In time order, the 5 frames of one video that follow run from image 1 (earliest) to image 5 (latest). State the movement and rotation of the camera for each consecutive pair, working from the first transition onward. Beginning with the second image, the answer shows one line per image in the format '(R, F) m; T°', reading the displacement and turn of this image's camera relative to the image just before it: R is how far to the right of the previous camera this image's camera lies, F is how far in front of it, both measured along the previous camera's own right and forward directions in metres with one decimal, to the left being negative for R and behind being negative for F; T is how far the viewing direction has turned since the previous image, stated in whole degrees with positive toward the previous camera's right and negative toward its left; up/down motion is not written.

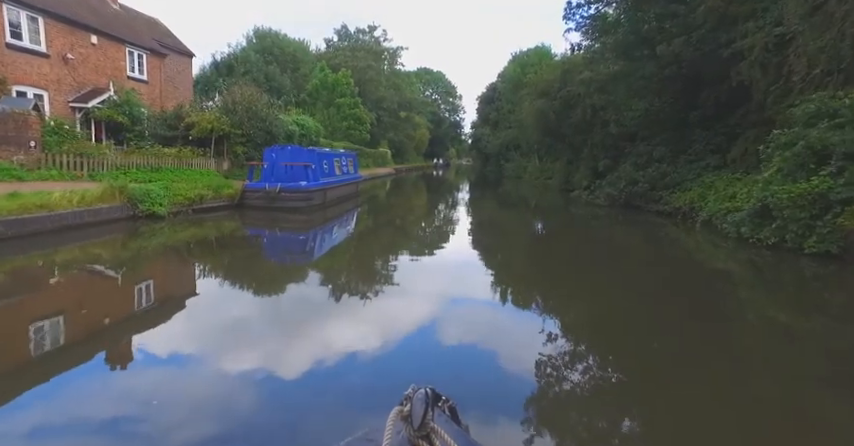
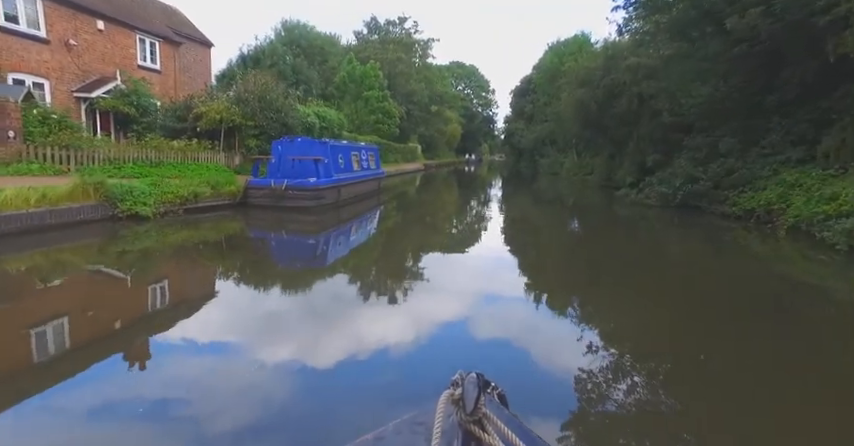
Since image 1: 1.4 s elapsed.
(0.0, +0.5) m; -4°
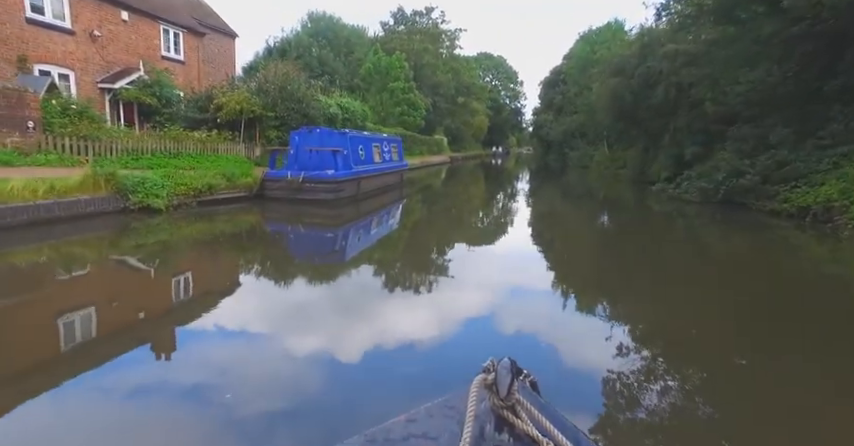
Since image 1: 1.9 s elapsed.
(0.0, +0.2) m; -3°
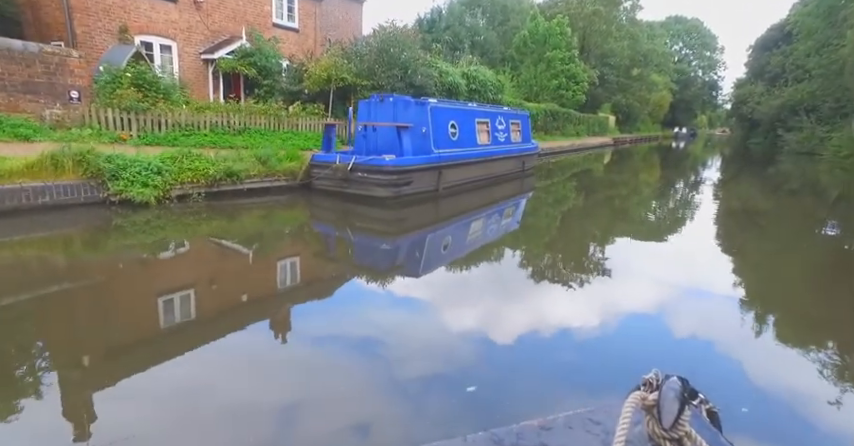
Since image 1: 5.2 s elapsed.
(+0.3, +1.0) m; -19°
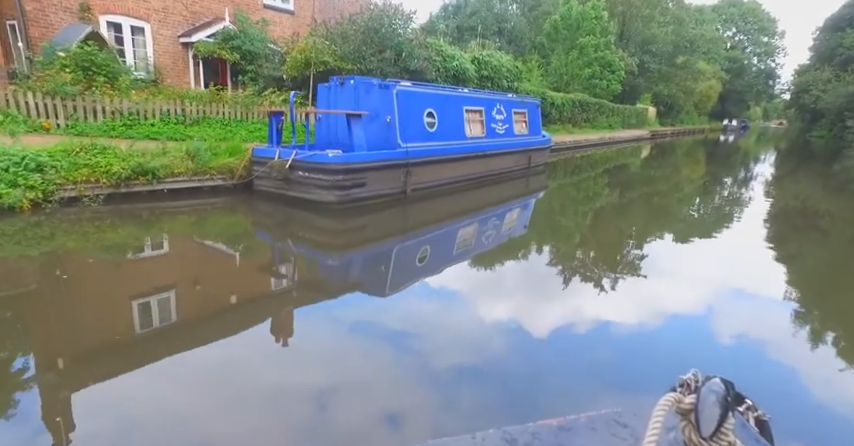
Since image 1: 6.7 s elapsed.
(+0.3, +0.5) m; -4°
